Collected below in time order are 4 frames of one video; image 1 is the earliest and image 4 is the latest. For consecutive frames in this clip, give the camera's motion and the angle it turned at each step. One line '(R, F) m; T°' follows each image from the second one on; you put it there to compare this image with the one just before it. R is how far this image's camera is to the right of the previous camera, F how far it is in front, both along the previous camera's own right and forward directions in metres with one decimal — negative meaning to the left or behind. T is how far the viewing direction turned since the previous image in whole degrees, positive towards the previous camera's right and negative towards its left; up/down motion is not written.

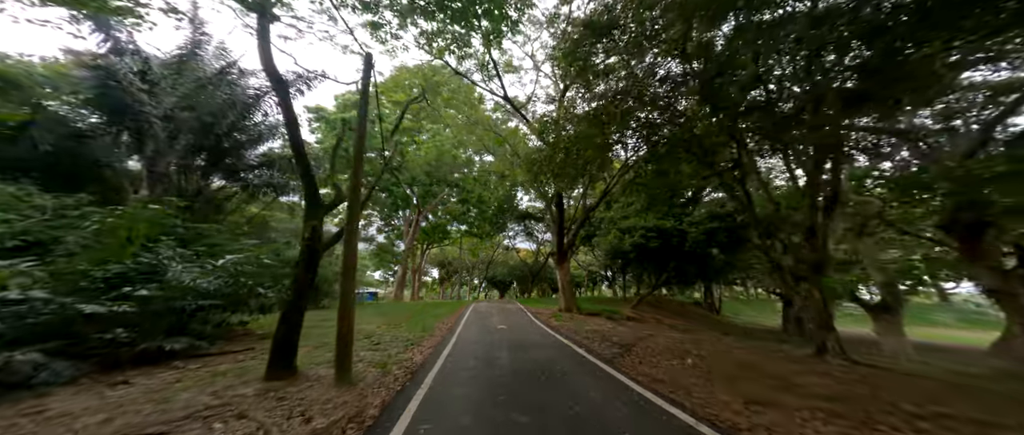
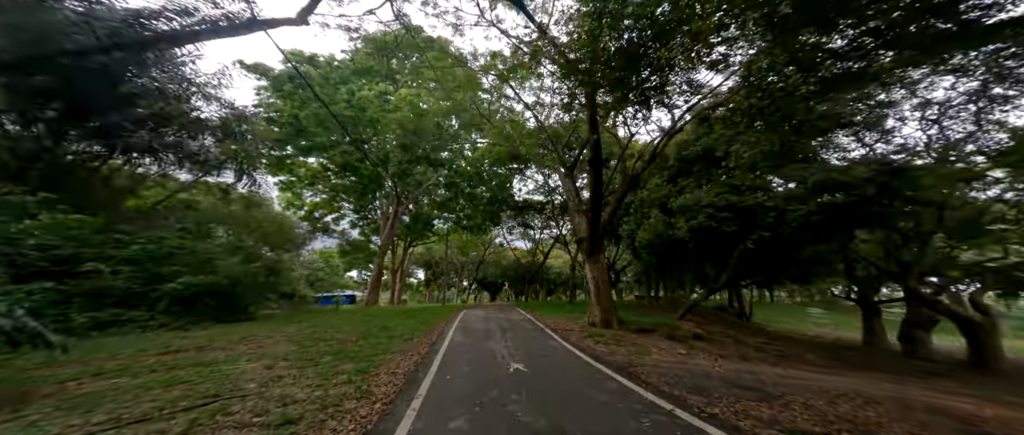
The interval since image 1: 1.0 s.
(-0.3, +2.7) m; +2°
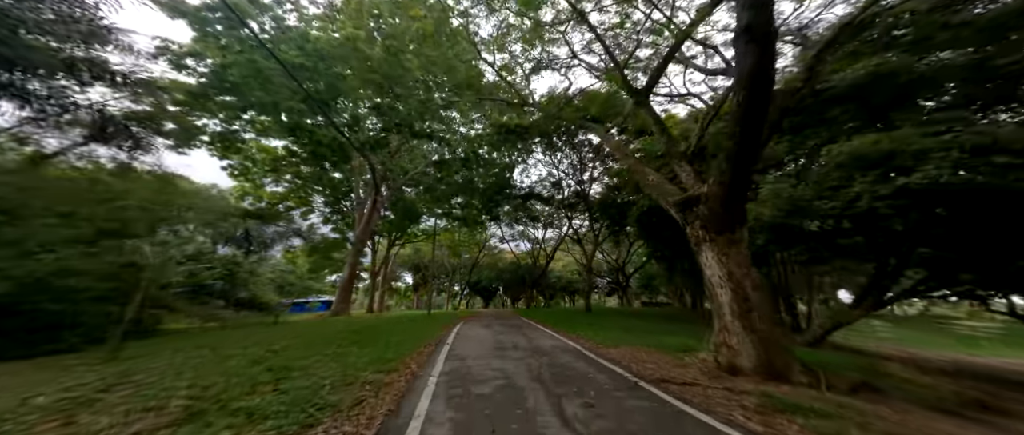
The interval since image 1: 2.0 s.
(-0.4, +2.8) m; +1°
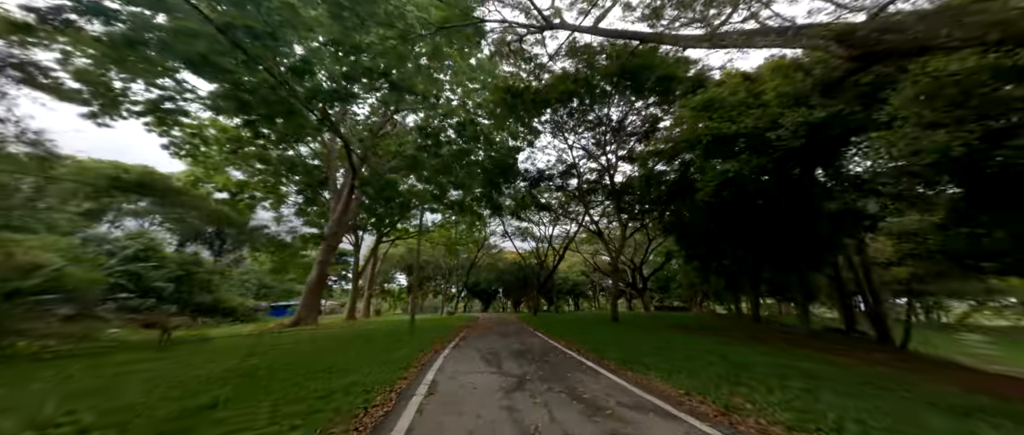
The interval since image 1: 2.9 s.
(-0.3, +2.8) m; 0°
